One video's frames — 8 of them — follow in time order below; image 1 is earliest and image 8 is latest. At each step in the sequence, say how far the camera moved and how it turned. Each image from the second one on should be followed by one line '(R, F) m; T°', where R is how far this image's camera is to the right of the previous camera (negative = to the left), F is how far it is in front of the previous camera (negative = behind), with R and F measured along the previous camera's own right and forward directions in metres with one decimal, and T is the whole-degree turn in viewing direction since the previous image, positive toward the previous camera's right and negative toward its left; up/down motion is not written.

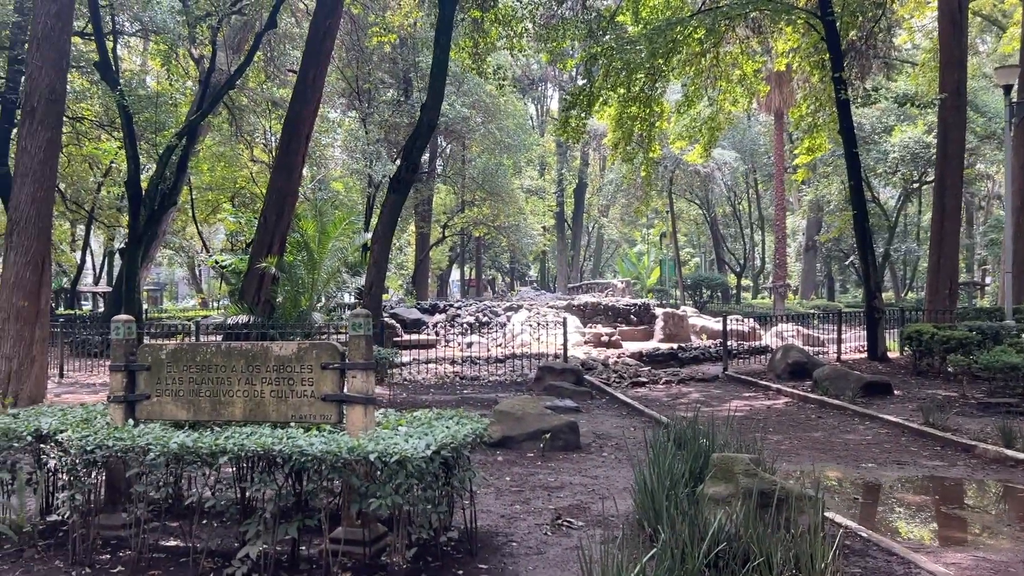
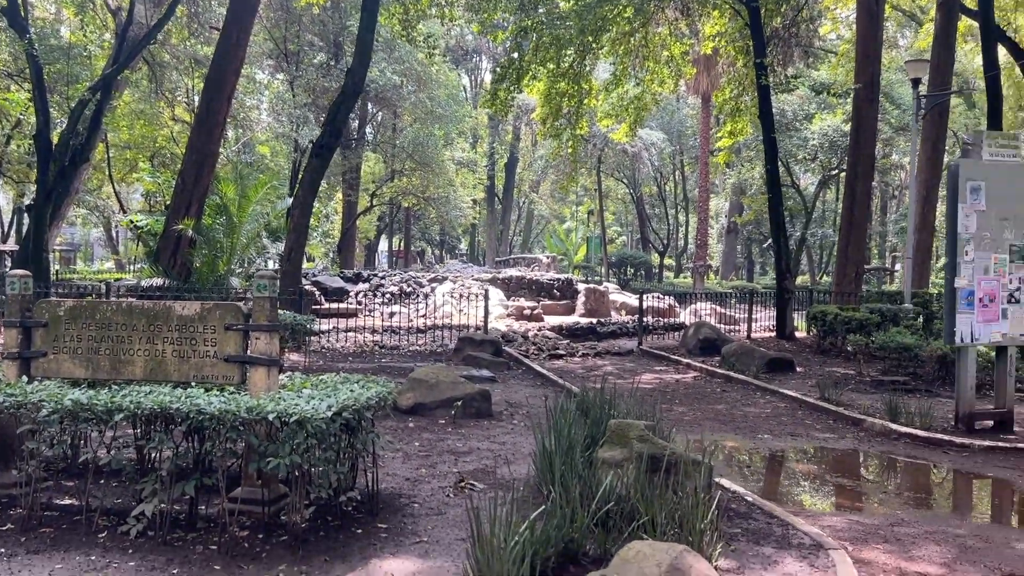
(+0.1, -0.1) m; +5°
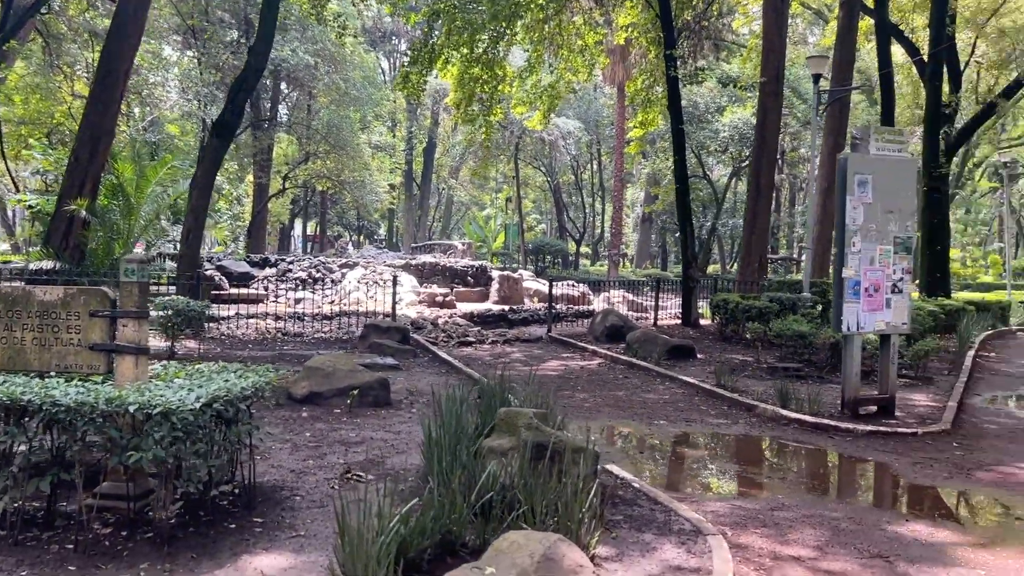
(+0.2, +0.1) m; +5°
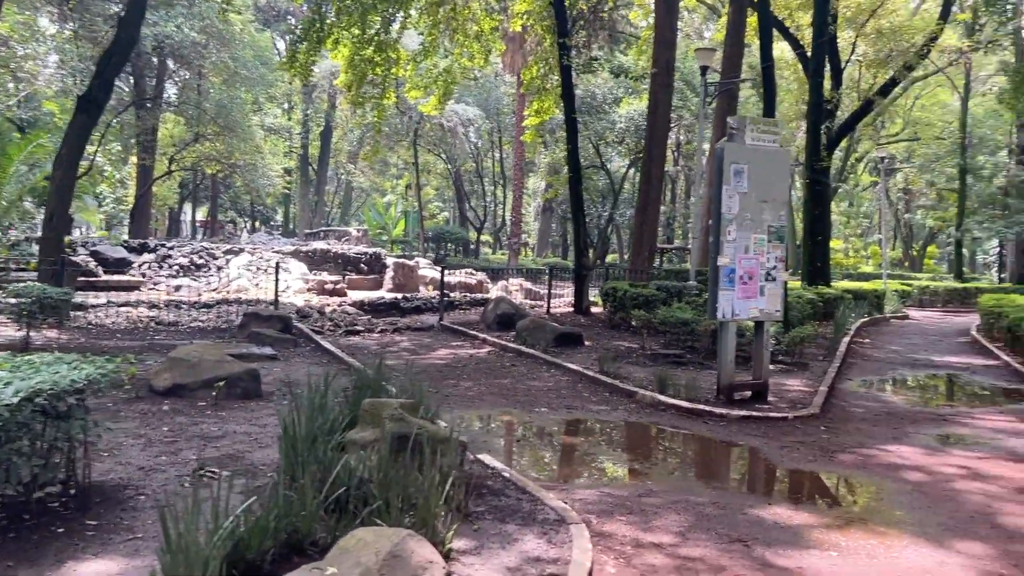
(+0.2, +0.1) m; +6°
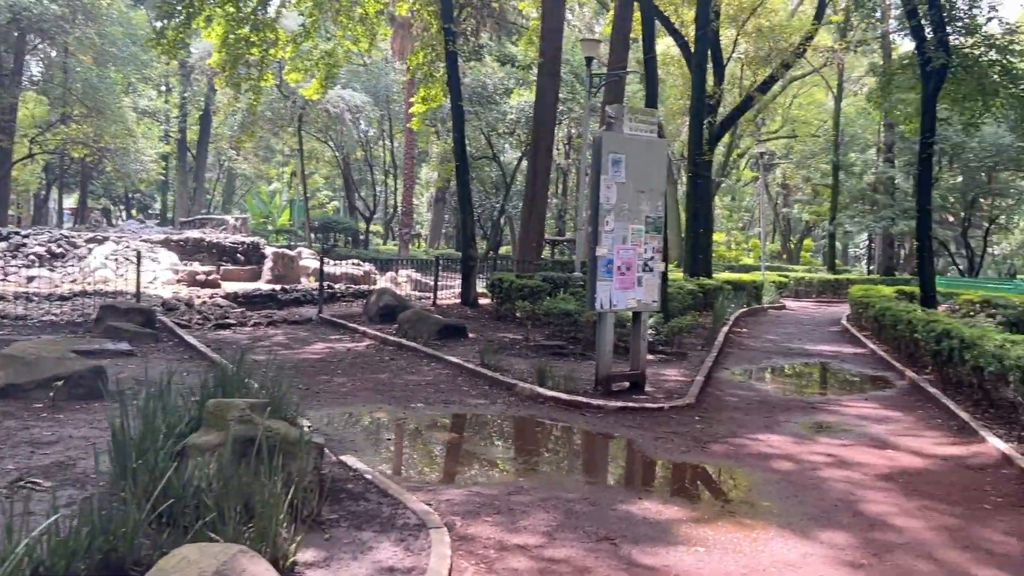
(+0.2, +0.3) m; +7°
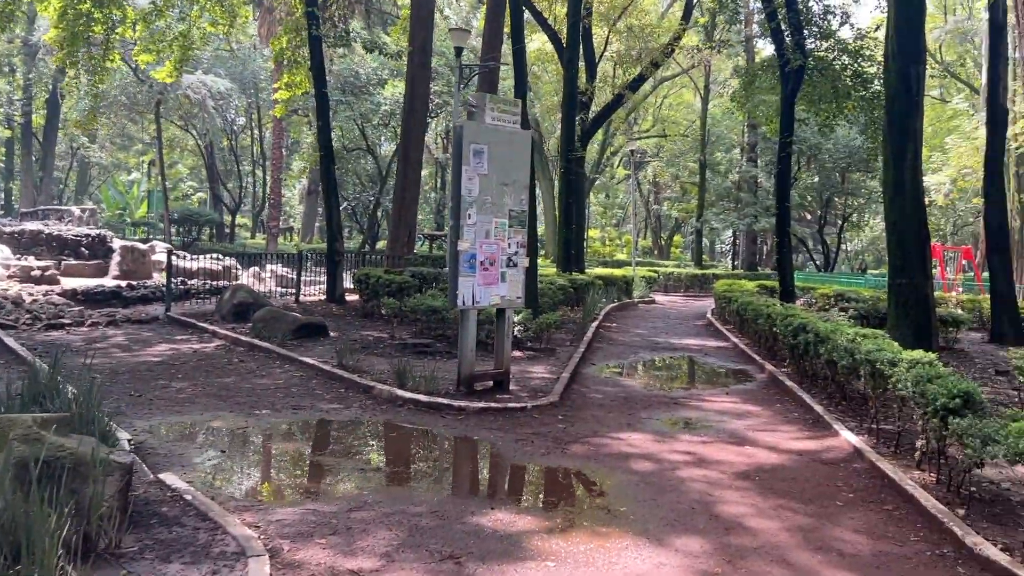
(+0.2, +0.4) m; +8°
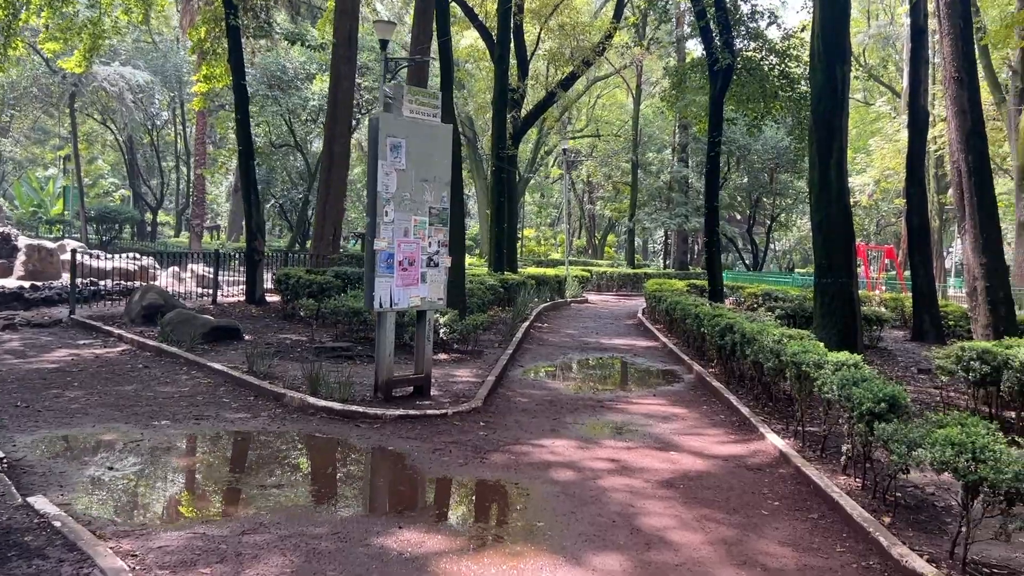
(+0.1, +0.3) m; +4°
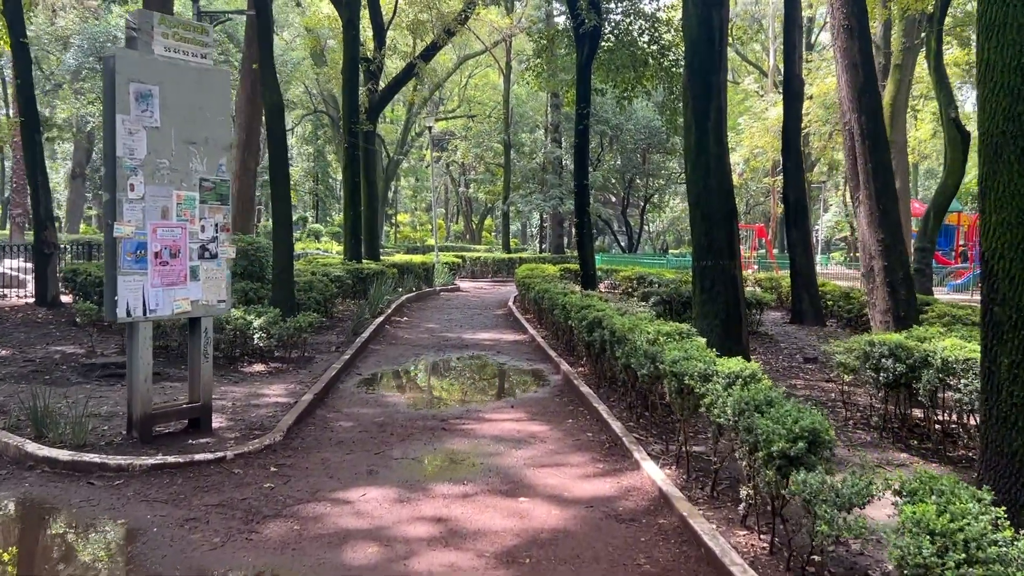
(+0.5, +1.7) m; +8°
